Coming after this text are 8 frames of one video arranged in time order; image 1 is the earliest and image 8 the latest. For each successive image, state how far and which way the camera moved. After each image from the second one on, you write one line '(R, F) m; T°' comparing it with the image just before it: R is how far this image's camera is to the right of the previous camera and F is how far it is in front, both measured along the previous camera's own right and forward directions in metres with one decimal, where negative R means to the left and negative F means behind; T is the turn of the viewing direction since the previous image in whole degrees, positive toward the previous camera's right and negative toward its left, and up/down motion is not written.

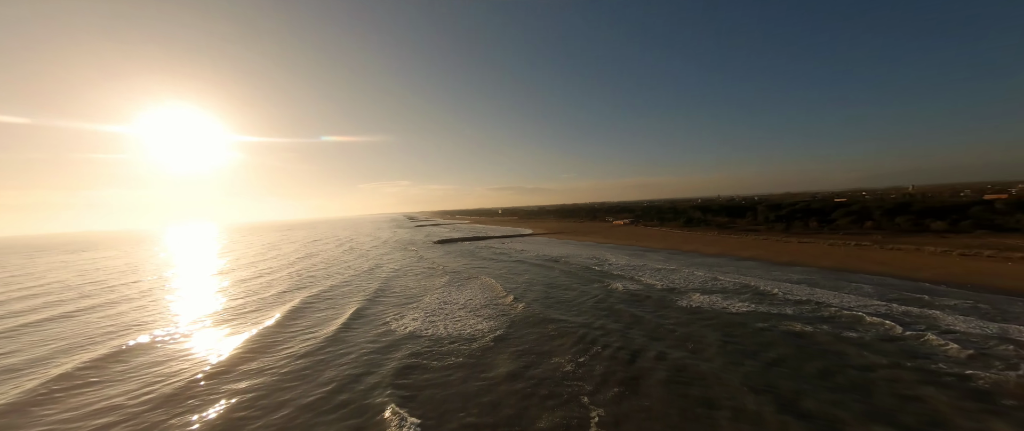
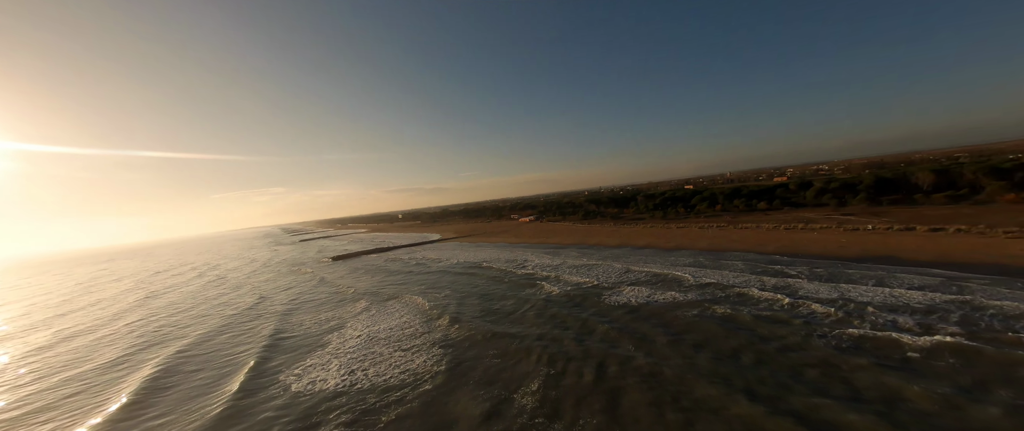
(-0.4, +1.0) m; +17°
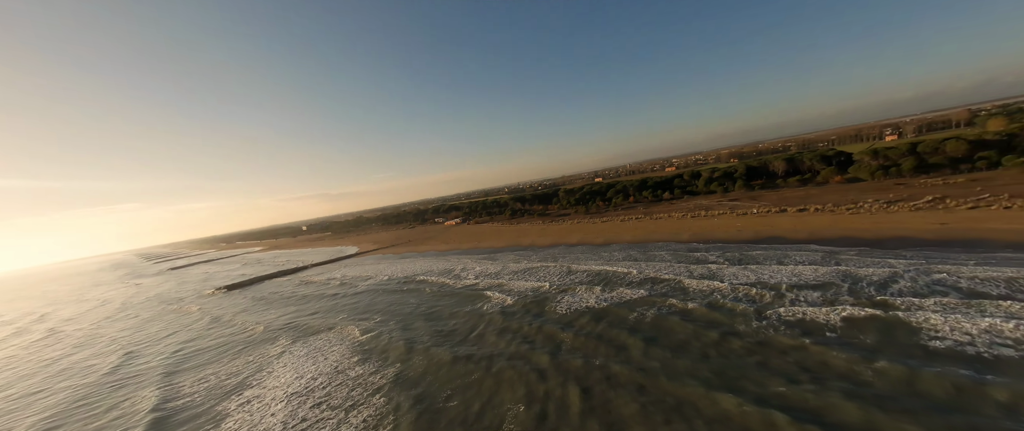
(-0.5, +0.9) m; +14°
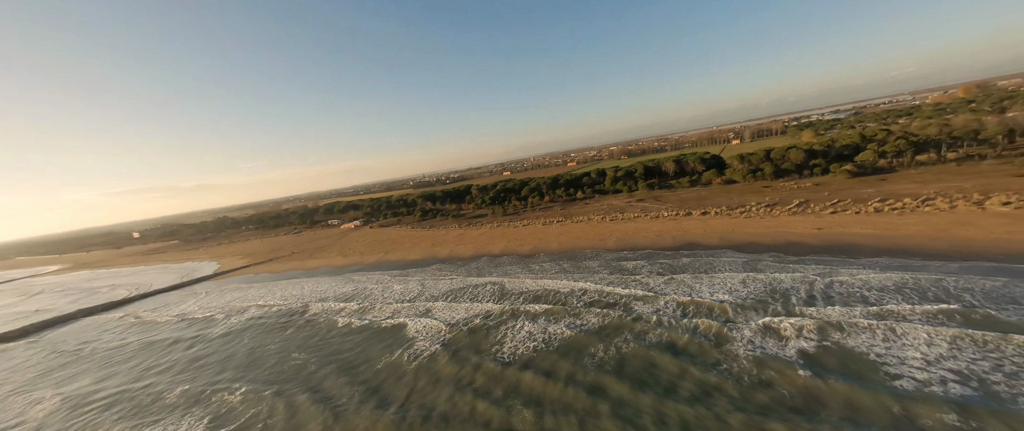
(-0.3, +2.1) m; +17°
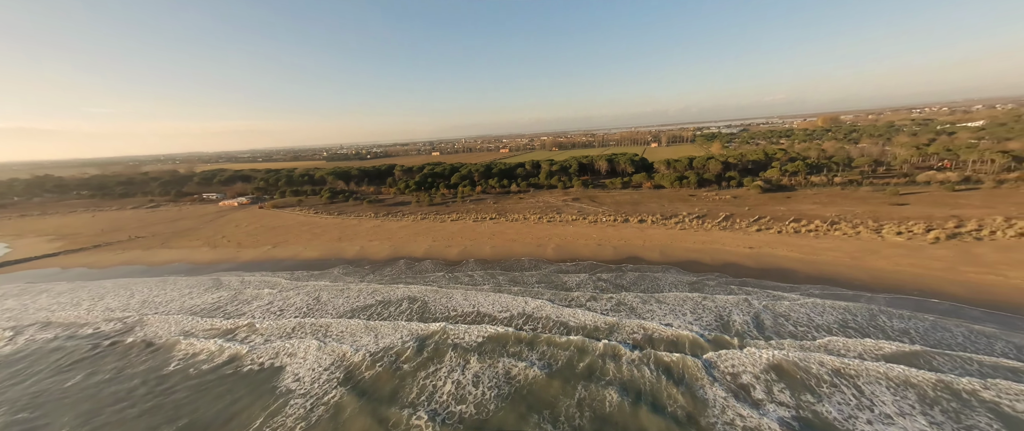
(+0.1, +2.3) m; +14°
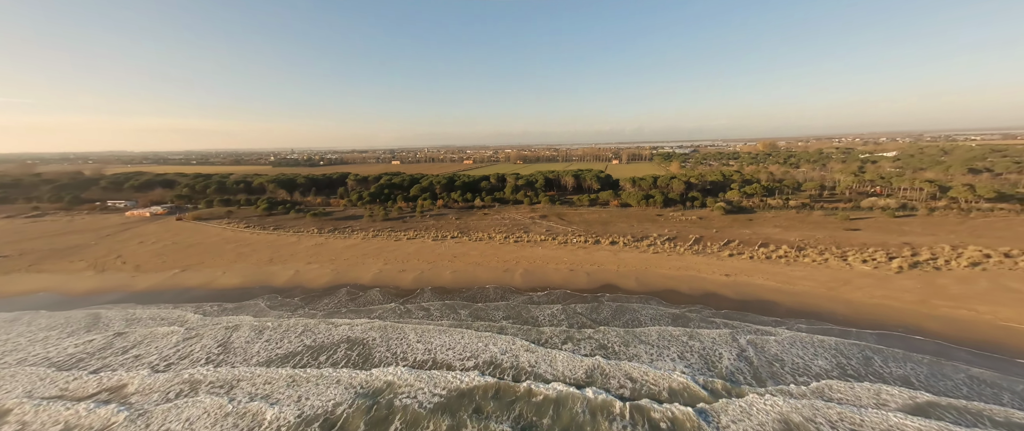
(0.0, +1.3) m; +7°
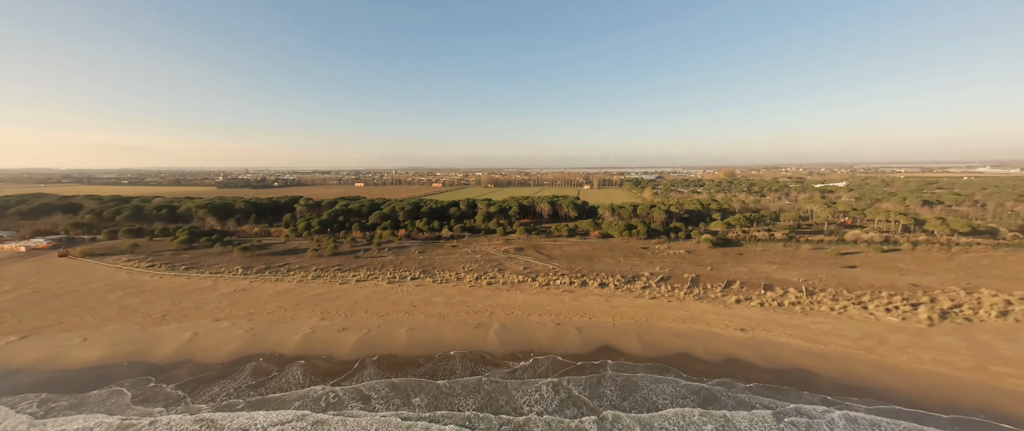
(-0.2, +2.0) m; +6°
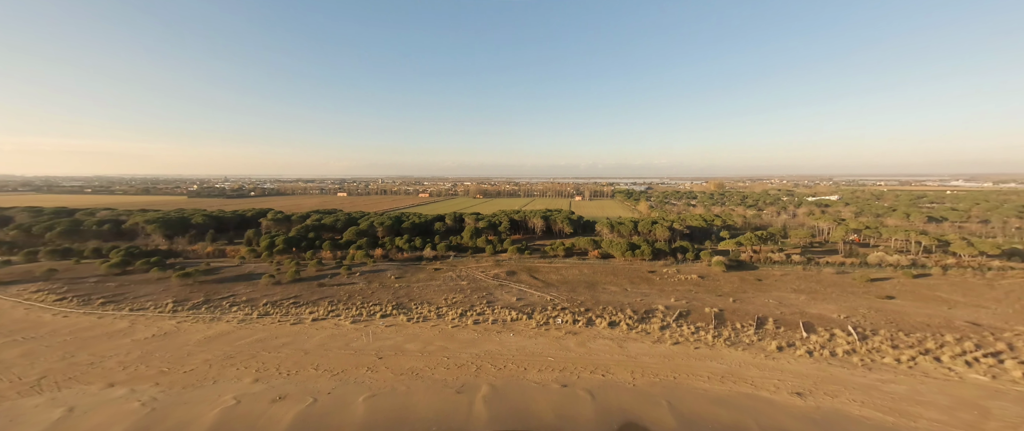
(-0.2, +1.9) m; +3°
